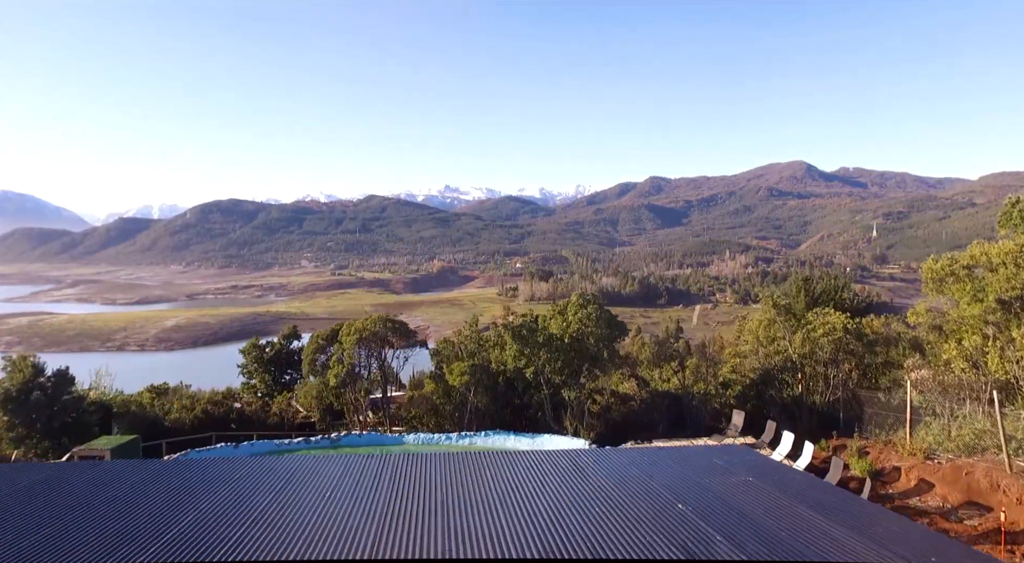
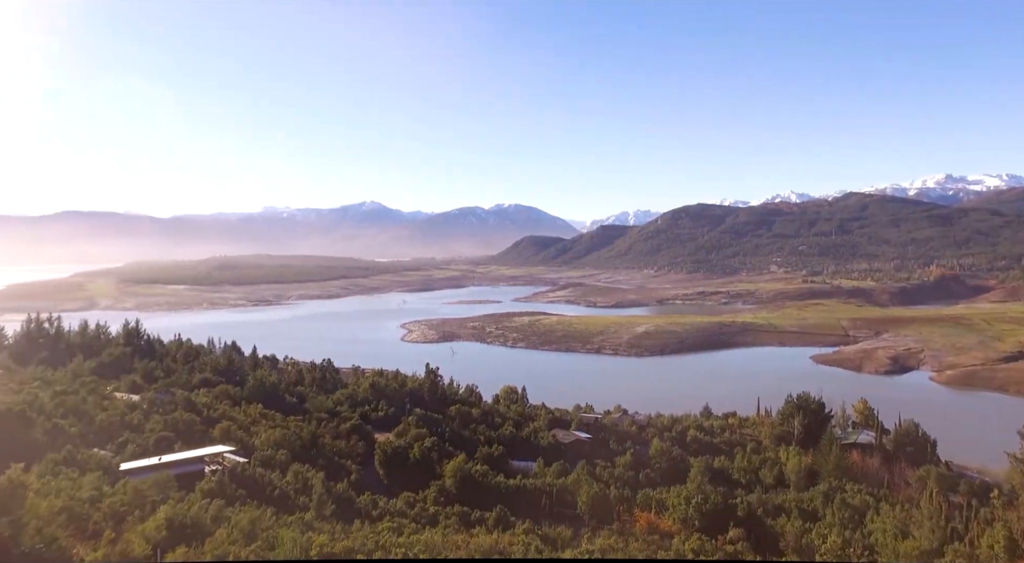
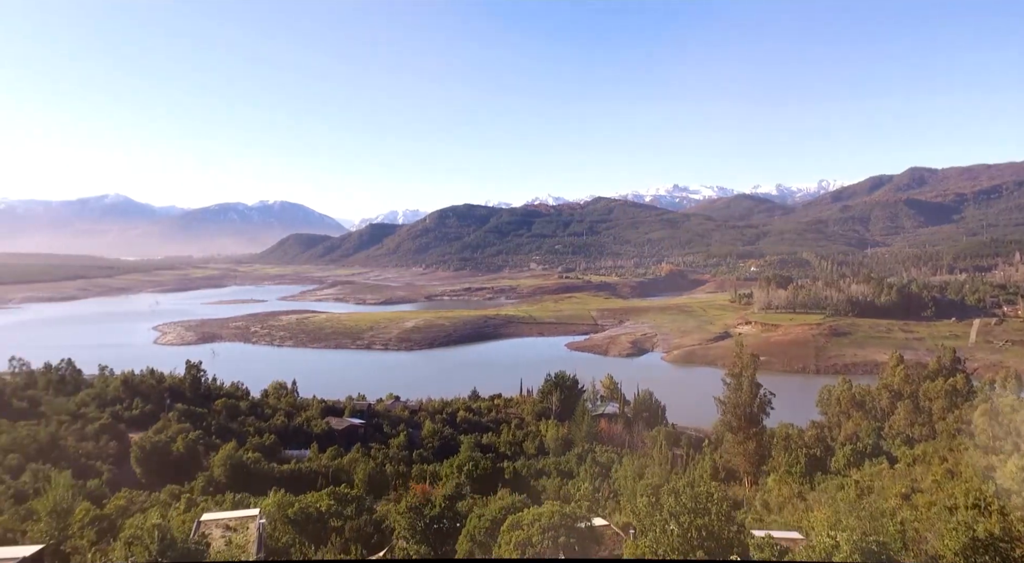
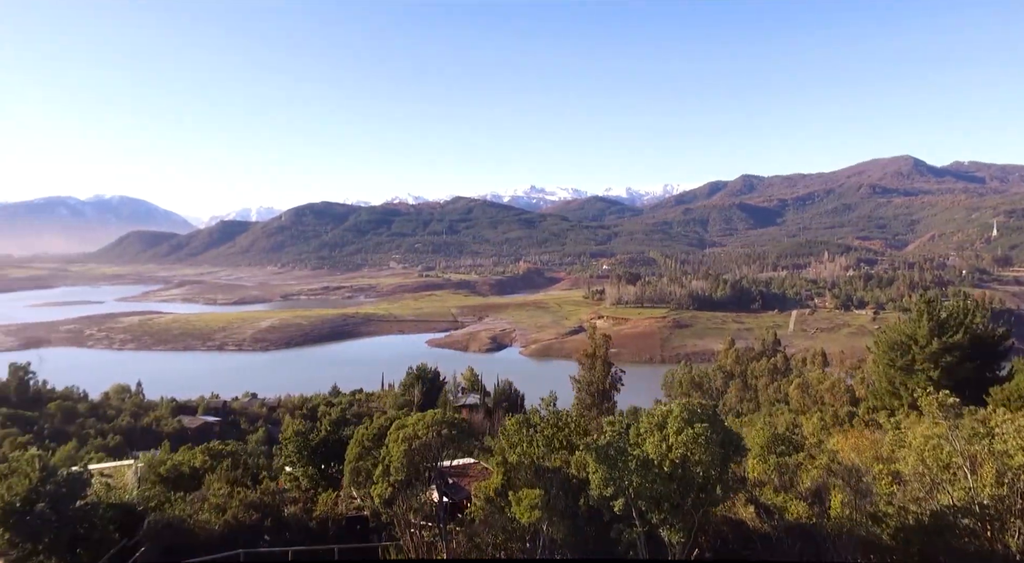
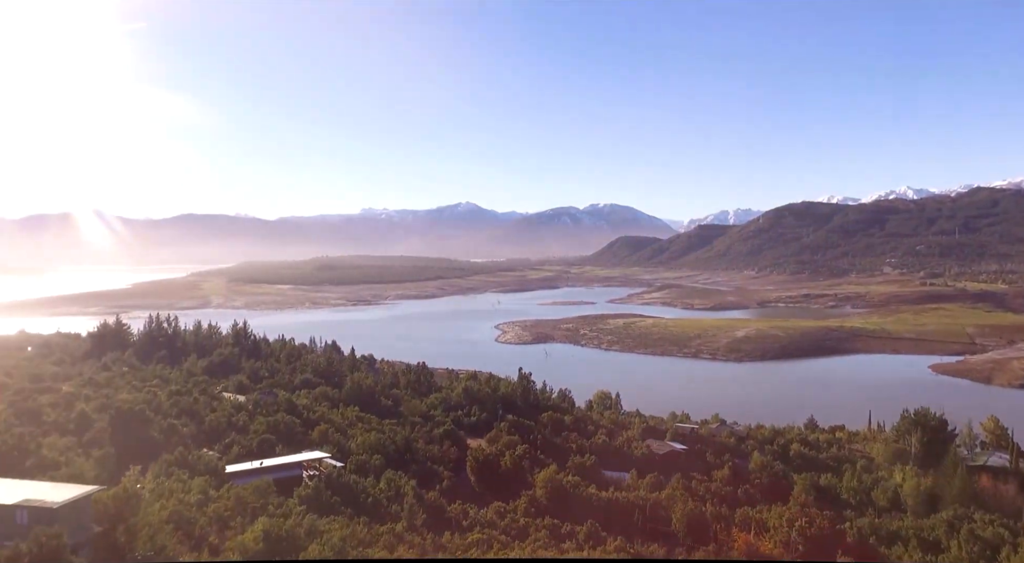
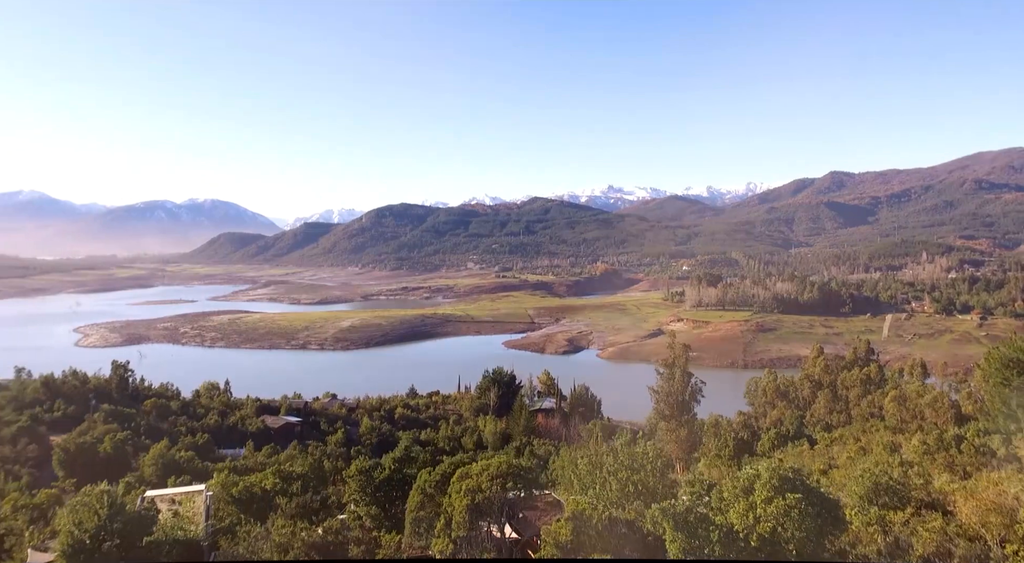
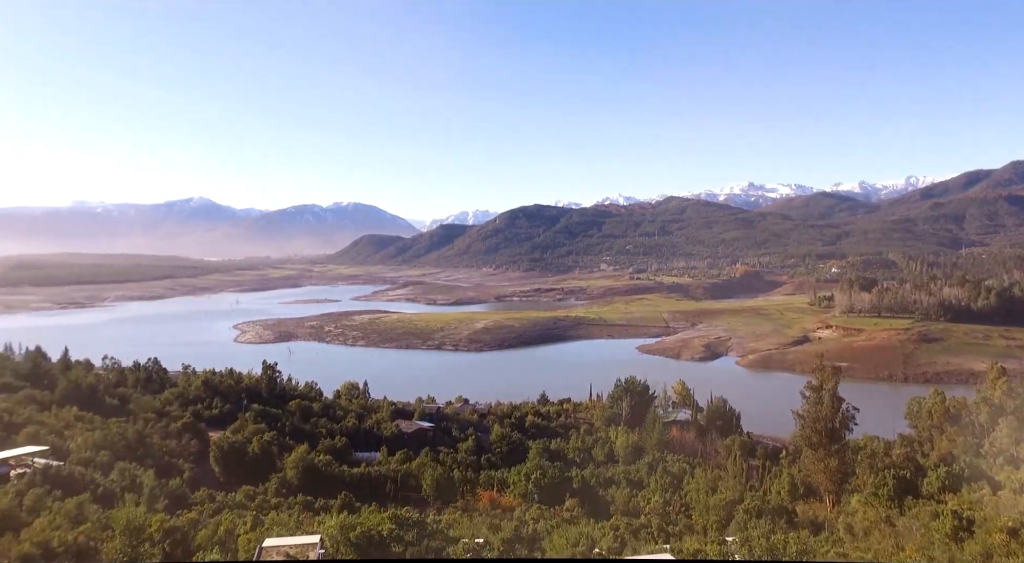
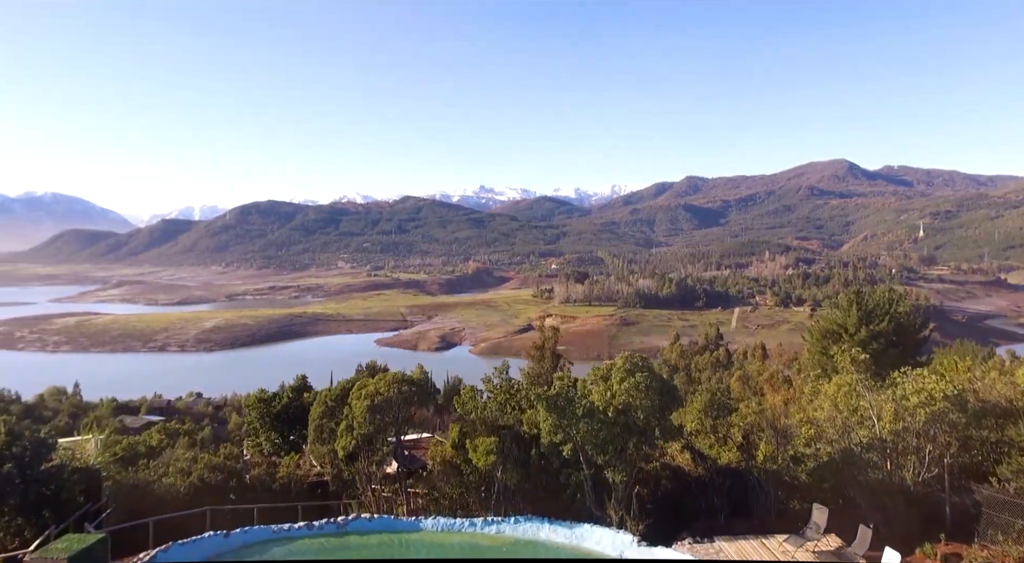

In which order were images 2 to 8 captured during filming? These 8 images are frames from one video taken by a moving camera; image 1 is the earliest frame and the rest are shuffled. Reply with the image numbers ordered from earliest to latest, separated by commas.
8, 4, 6, 3, 7, 2, 5
